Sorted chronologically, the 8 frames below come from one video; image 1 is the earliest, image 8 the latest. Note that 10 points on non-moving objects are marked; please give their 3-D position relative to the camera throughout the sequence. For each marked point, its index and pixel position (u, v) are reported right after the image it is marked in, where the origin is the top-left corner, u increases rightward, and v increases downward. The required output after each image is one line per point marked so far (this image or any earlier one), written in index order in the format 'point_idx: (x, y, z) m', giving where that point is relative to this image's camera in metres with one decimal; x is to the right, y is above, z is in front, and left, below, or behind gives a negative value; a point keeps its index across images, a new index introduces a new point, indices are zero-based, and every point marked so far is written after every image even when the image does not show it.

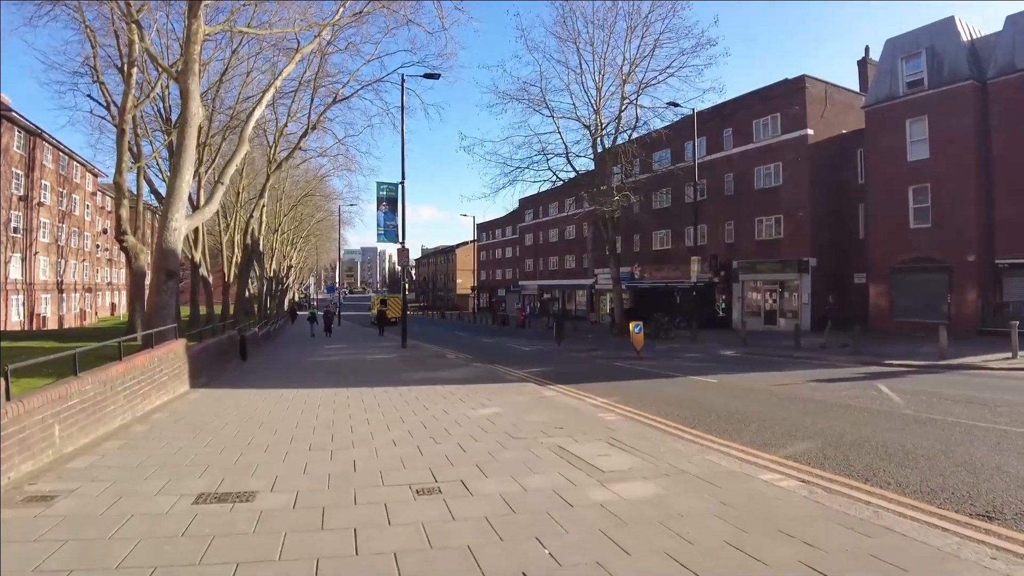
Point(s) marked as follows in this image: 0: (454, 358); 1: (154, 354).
0: (-1.7, -2.0, +18.9) m
1: (-4.8, -0.9, +8.9) m
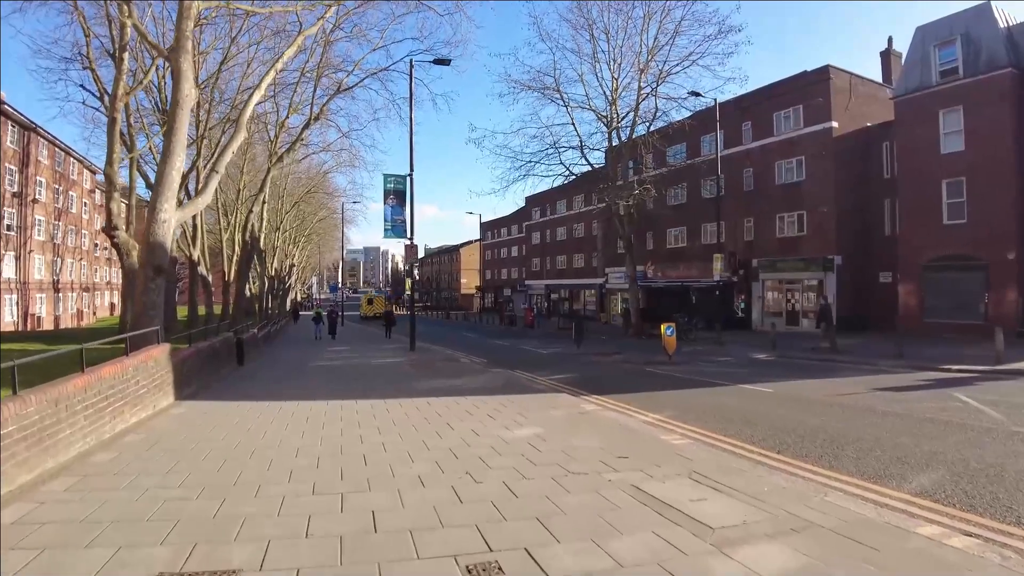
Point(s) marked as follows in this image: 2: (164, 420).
0: (-1.1, -1.9, +17.4) m
1: (-4.4, -0.8, +7.5) m
2: (-4.2, -1.6, +7.9) m
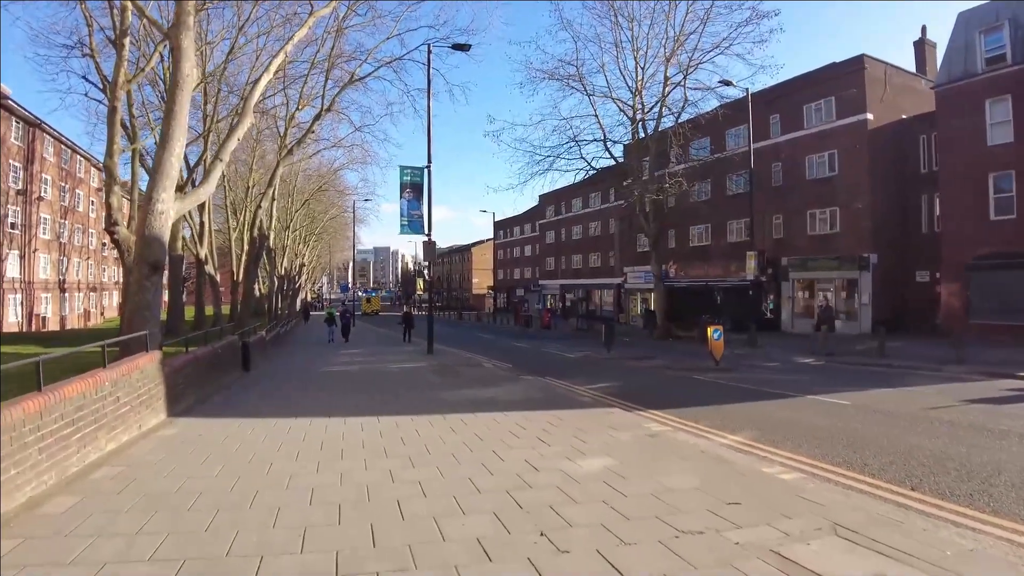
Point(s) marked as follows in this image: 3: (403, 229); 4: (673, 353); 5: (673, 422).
0: (-0.4, -1.9, +16.0) m
1: (-3.8, -0.8, +6.1) m
2: (-3.6, -1.5, +6.6) m
3: (-3.3, +1.8, +19.9) m
4: (+4.8, -2.0, +19.9) m
5: (+2.0, -1.7, +8.4) m
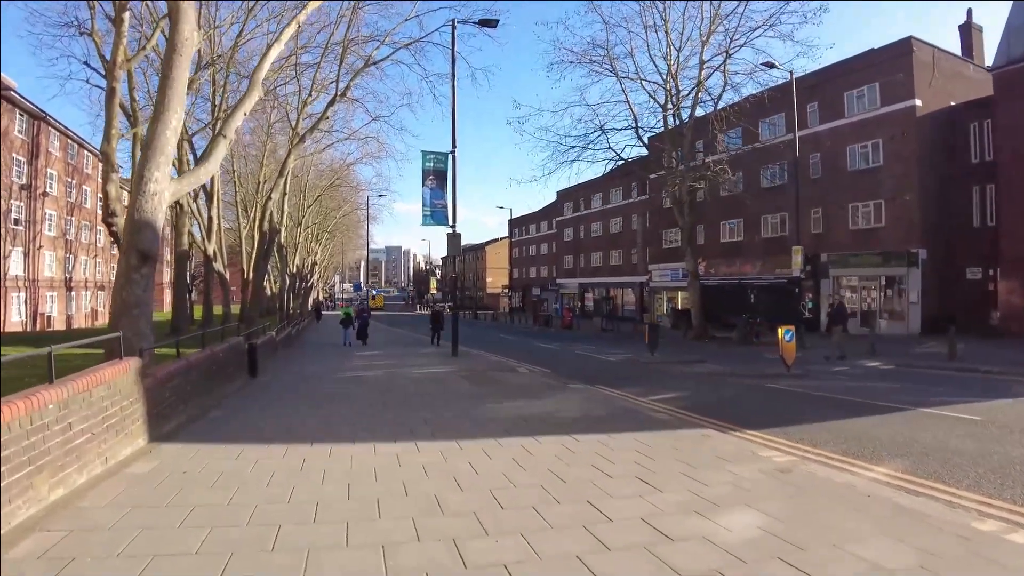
0: (+0.4, -1.8, +14.2) m
1: (-3.1, -0.7, +4.3) m
2: (-2.9, -1.4, +4.8) m
3: (-2.4, +1.9, +18.2) m
4: (+5.7, -1.9, +18.0) m
5: (+2.8, -1.6, +6.5) m
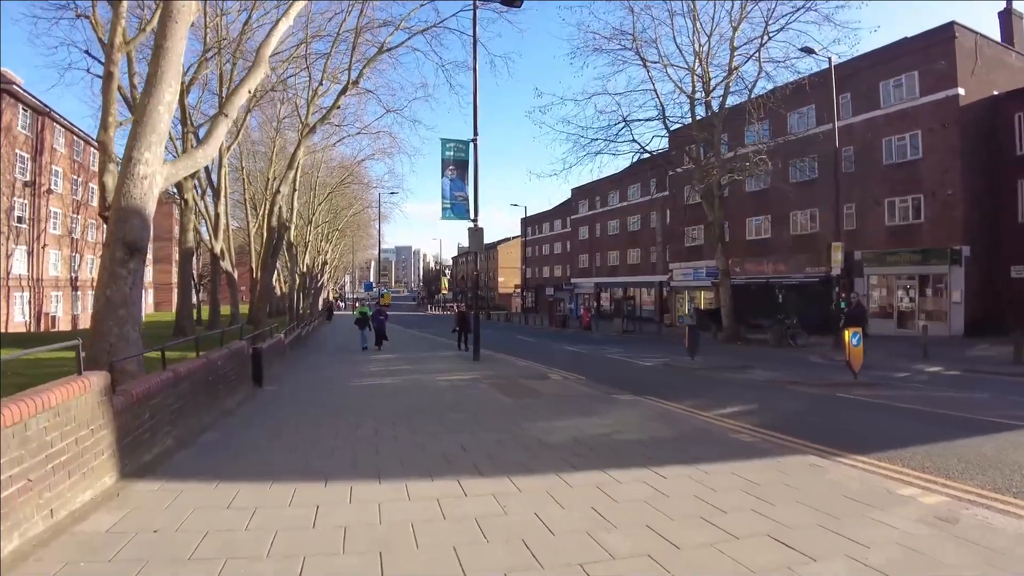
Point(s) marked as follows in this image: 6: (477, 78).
0: (+1.1, -1.8, +12.8) m
1: (-2.6, -0.7, +3.0) m
2: (-2.4, -1.4, +3.4) m
3: (-1.7, +1.9, +16.8) m
4: (+6.4, -1.9, +16.5) m
5: (+3.3, -1.5, +5.1) m
6: (-1.0, +6.0, +18.7) m
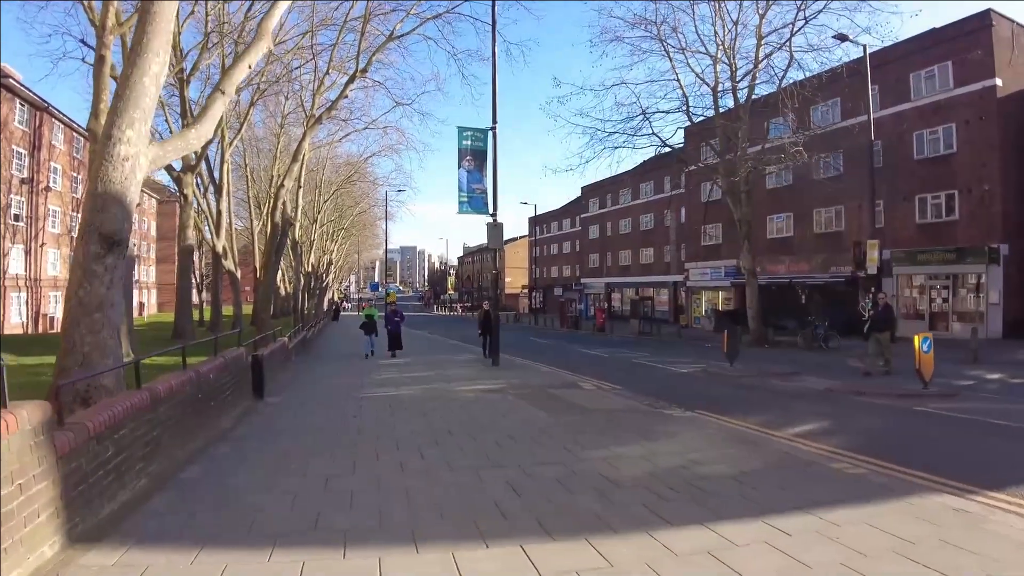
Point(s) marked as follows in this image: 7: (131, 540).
0: (+1.6, -1.8, +11.5) m
1: (-2.1, -0.7, +1.7) m
2: (-1.9, -1.4, +2.2) m
3: (-1.2, +1.9, +15.5) m
4: (+6.9, -1.9, +15.2) m
5: (+3.8, -1.5, +3.8) m
6: (-0.5, +6.0, +17.4) m
7: (-2.3, -1.4, +3.8) m
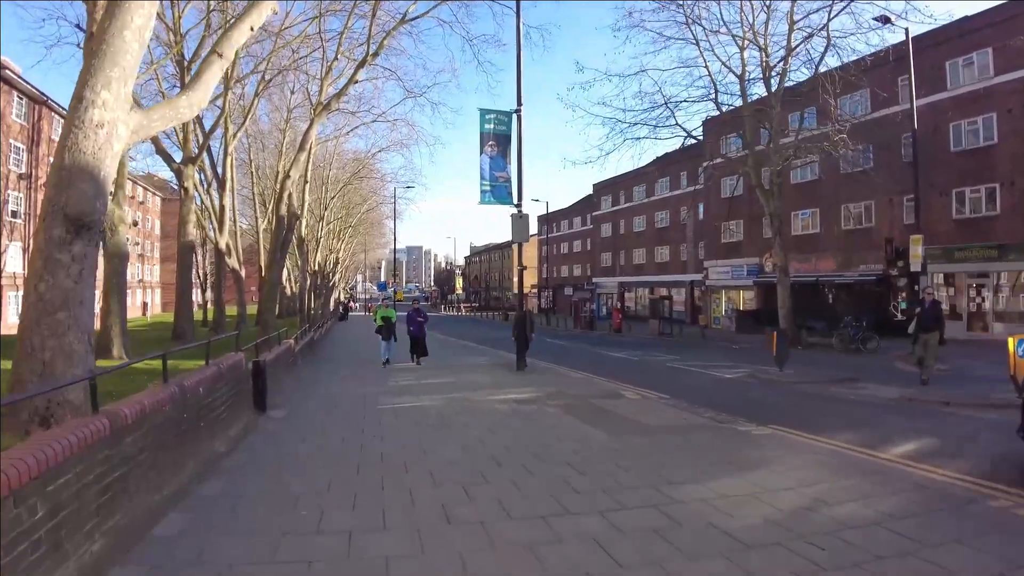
0: (+2.1, -1.7, +10.1) m
1: (-1.6, -0.6, +0.4) m
2: (-1.5, -1.3, +0.9) m
3: (-0.6, +2.0, +14.2) m
4: (+7.5, -1.8, +13.8) m
5: (+4.3, -1.5, +2.5) m
6: (+0.1, +6.0, +16.1) m
7: (-1.8, -1.4, +2.5) m
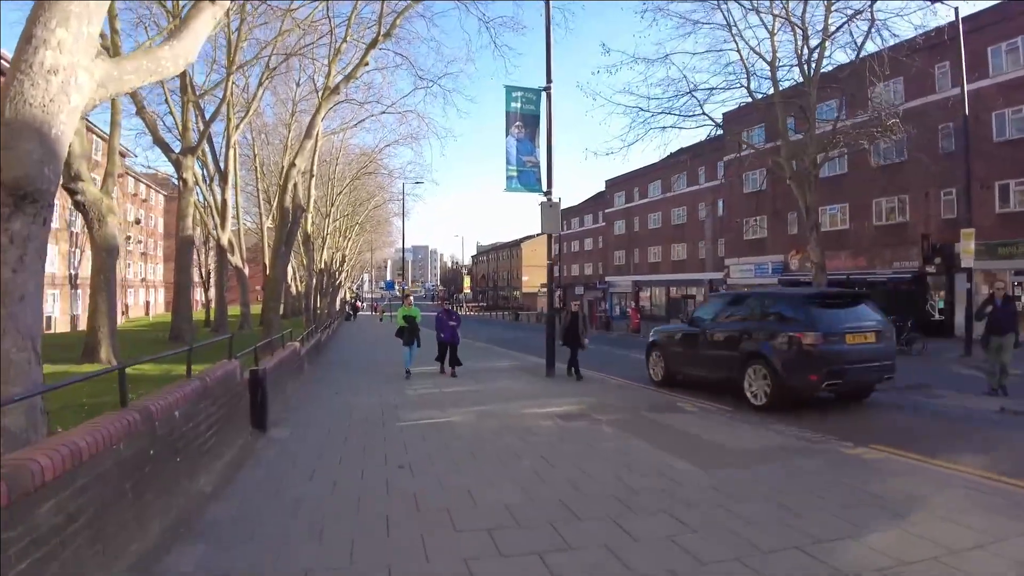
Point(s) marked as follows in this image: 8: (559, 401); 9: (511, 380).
0: (+2.7, -1.6, +8.7) m
1: (-1.2, -0.5, -1.0) m
2: (-1.0, -1.3, -0.5) m
3: (0.0, +2.0, +12.8) m
4: (+8.1, -1.7, +12.4) m
5: (+4.7, -1.4, +1.0) m
6: (+0.7, +6.1, +14.7) m
7: (-1.3, -1.3, +1.1) m
8: (+0.6, -1.6, +9.3) m
9: (-0.1, -1.7, +12.5) m
